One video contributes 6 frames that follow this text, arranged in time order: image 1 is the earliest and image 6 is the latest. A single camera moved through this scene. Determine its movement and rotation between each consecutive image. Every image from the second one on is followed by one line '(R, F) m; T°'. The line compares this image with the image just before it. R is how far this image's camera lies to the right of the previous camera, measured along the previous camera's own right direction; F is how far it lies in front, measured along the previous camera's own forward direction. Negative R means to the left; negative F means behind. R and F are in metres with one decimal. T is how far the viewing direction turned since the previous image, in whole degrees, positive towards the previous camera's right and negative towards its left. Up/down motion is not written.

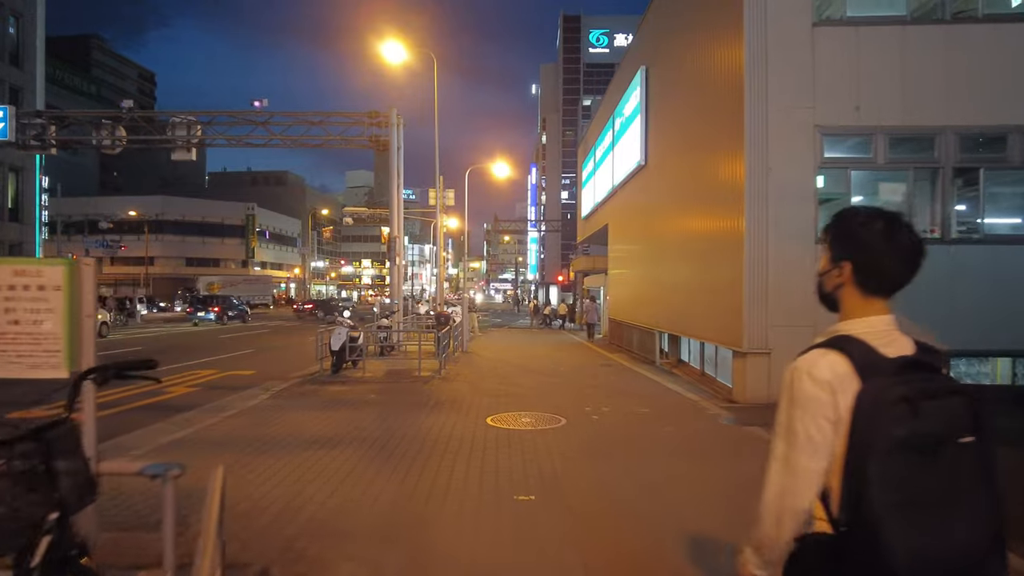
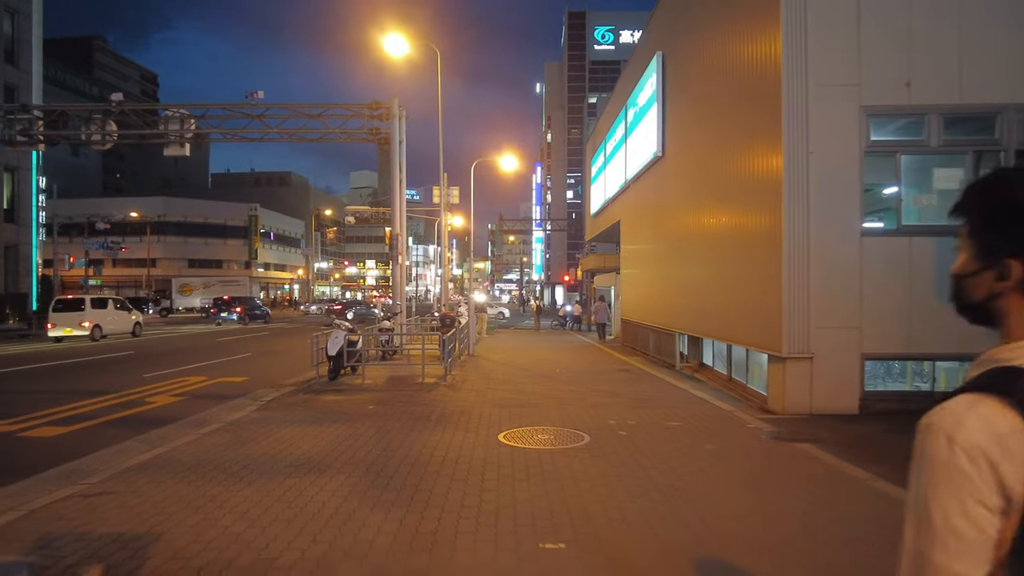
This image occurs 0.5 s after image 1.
(-0.1, +1.1) m; 0°
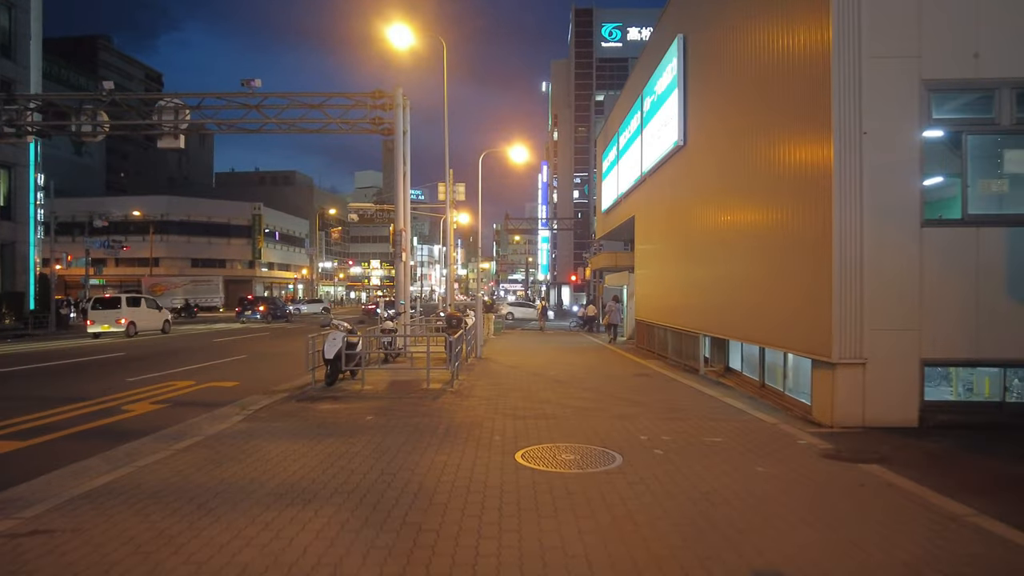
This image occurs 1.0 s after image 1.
(-0.2, +1.1) m; 0°
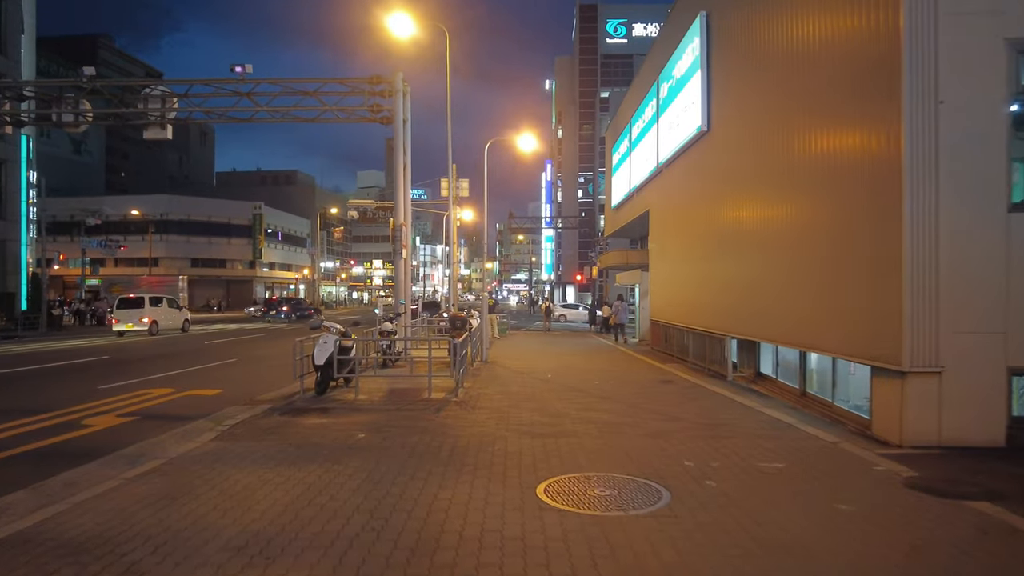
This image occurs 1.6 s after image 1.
(-0.1, +1.4) m; 0°
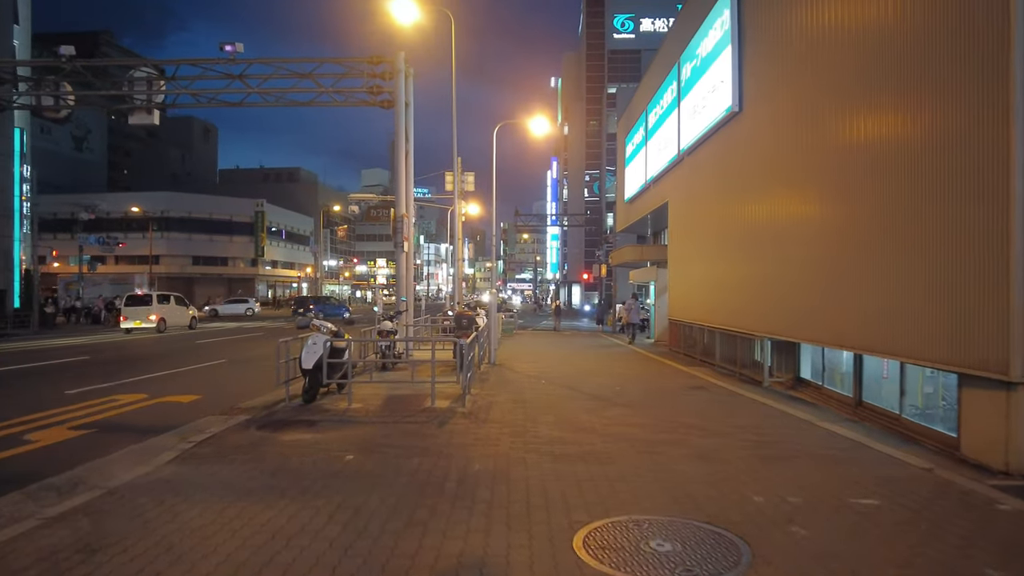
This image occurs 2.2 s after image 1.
(-0.2, +1.4) m; 0°
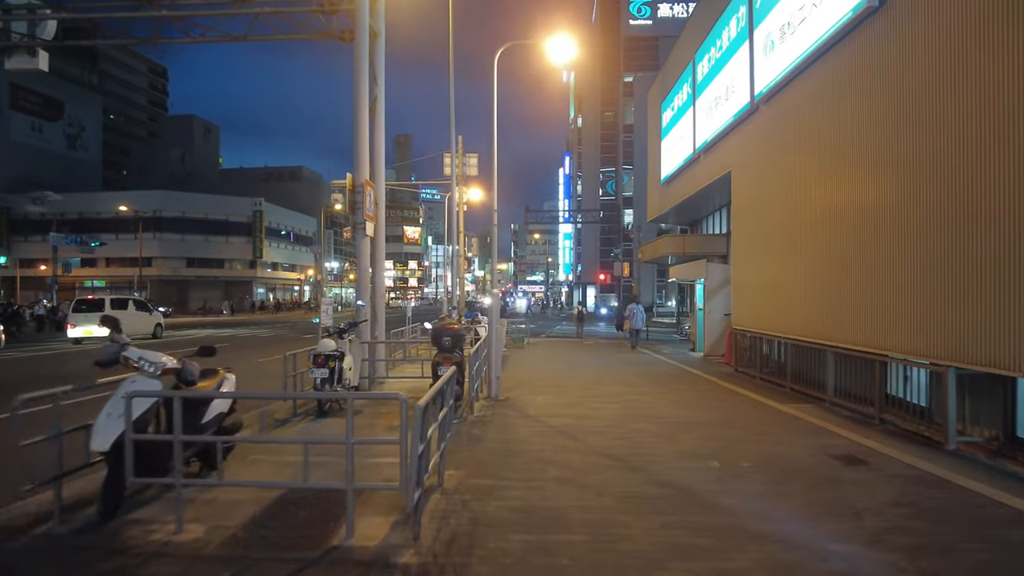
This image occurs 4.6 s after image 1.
(0.0, +5.3) m; -1°
